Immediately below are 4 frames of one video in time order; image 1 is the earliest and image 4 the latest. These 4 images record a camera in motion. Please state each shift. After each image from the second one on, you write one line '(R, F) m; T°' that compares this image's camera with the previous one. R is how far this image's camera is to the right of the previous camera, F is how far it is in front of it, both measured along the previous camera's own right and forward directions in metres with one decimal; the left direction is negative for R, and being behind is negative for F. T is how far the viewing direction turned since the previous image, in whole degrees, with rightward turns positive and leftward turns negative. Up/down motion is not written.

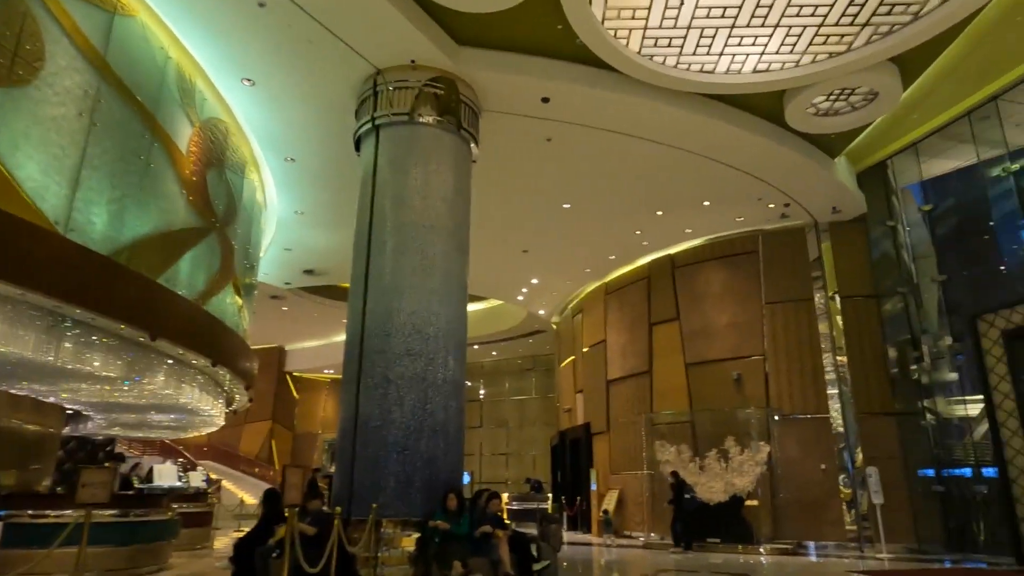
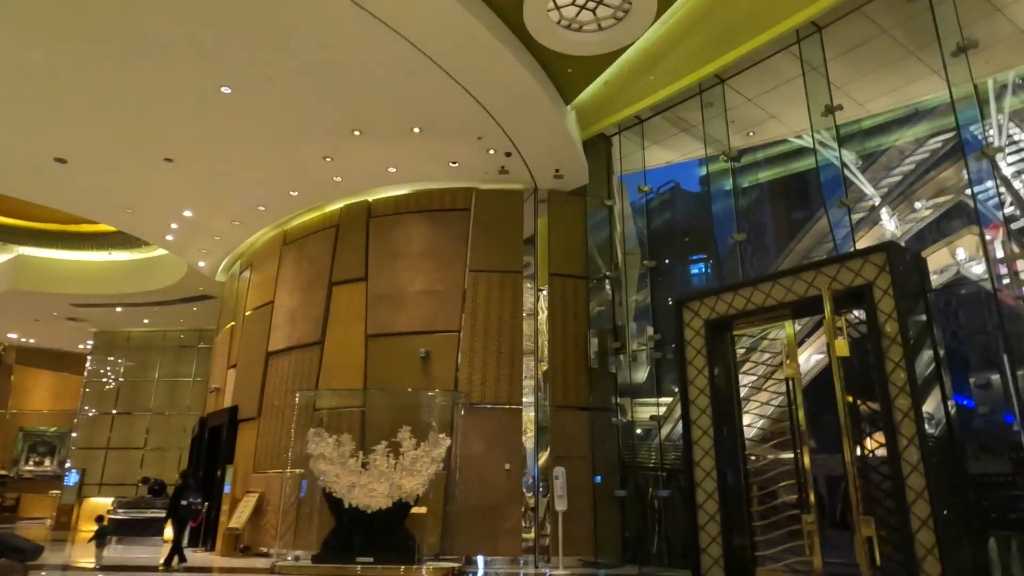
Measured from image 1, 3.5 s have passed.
(+0.8, +1.9) m; +24°
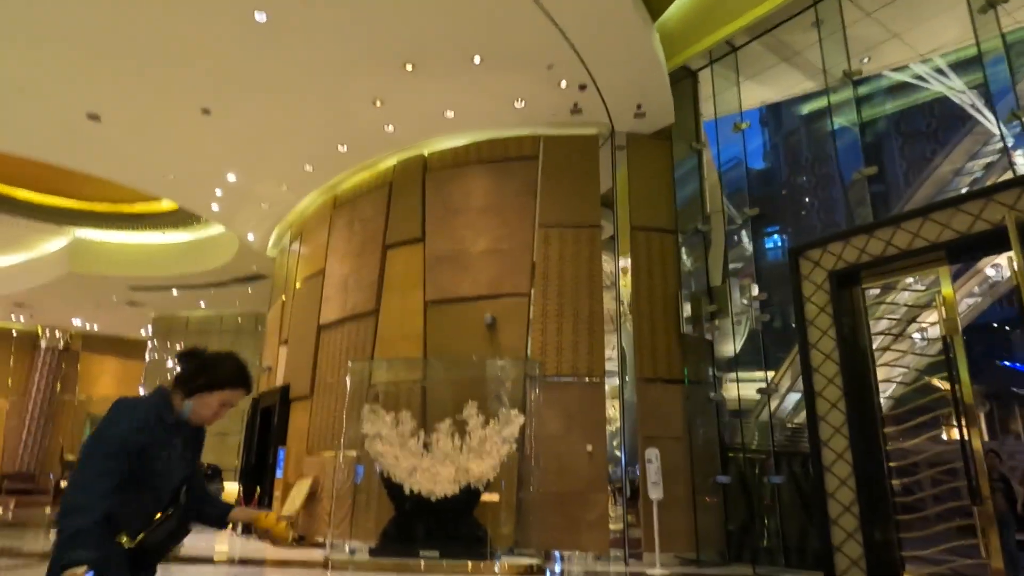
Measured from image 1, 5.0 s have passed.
(-0.2, +0.9) m; -5°
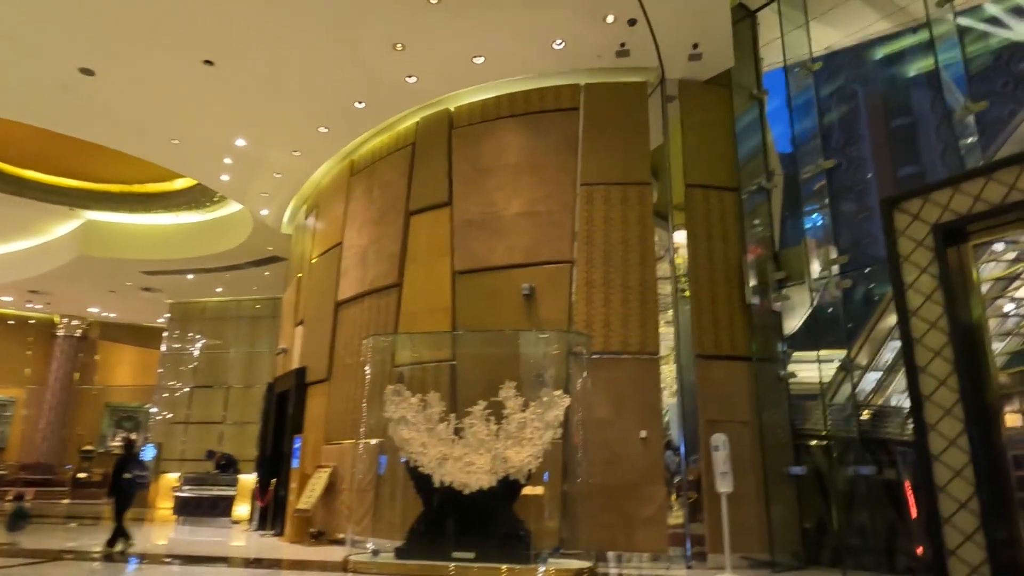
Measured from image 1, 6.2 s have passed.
(-0.2, +0.7) m; -2°
